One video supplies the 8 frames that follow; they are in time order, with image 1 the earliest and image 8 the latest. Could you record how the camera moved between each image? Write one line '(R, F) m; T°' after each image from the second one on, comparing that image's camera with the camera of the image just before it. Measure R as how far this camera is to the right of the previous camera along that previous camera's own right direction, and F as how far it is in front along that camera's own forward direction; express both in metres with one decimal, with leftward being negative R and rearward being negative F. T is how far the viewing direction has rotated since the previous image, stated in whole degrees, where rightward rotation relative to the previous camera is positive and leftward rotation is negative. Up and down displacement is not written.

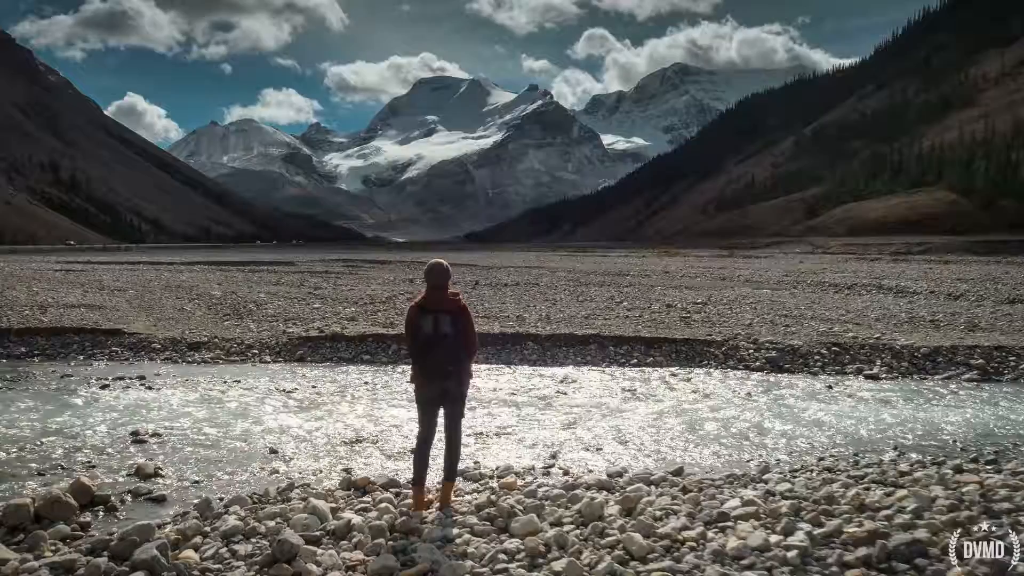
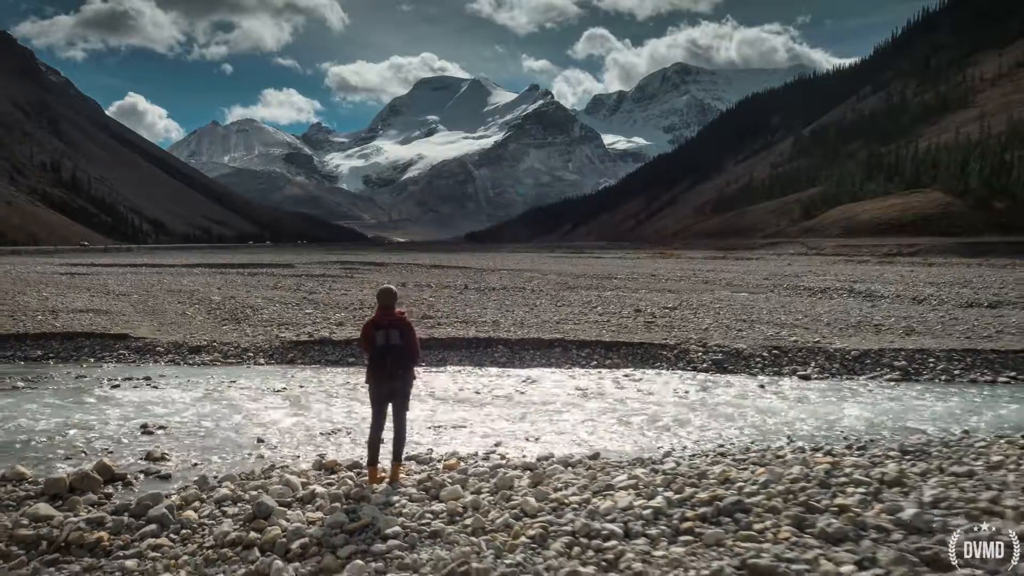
(+0.5, -1.2) m; 0°
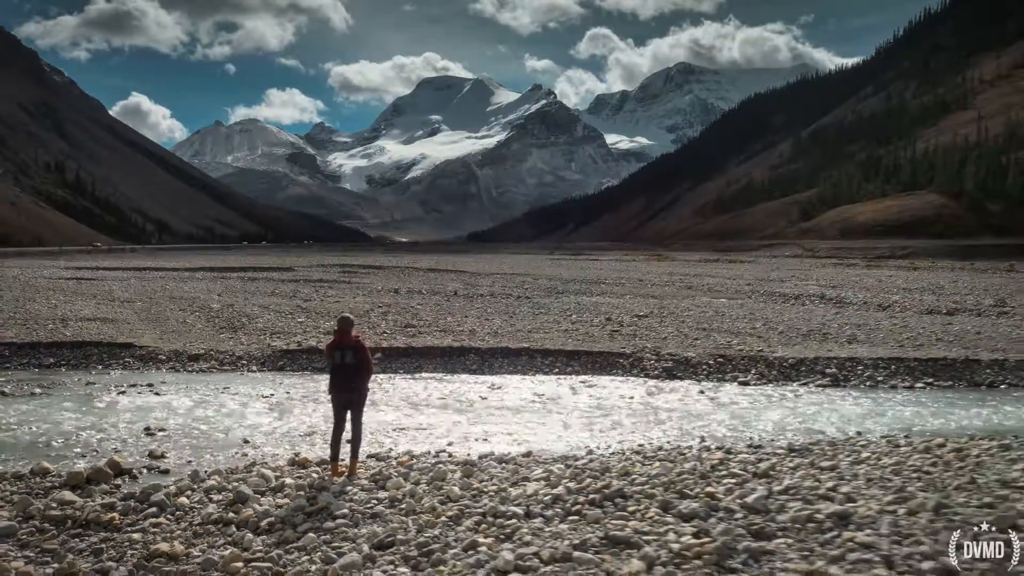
(+0.6, -1.2) m; 0°
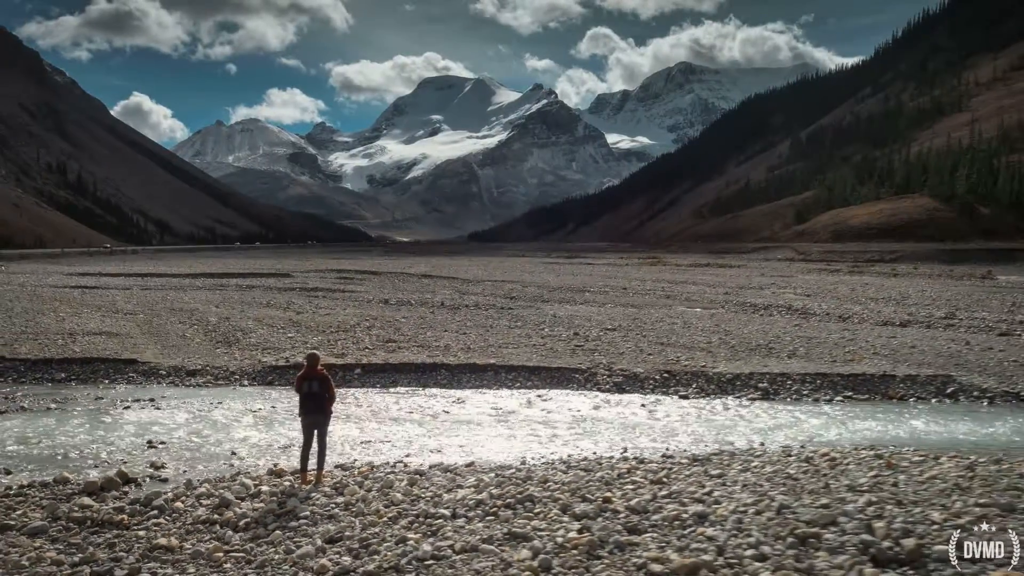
(+0.7, -1.5) m; 0°
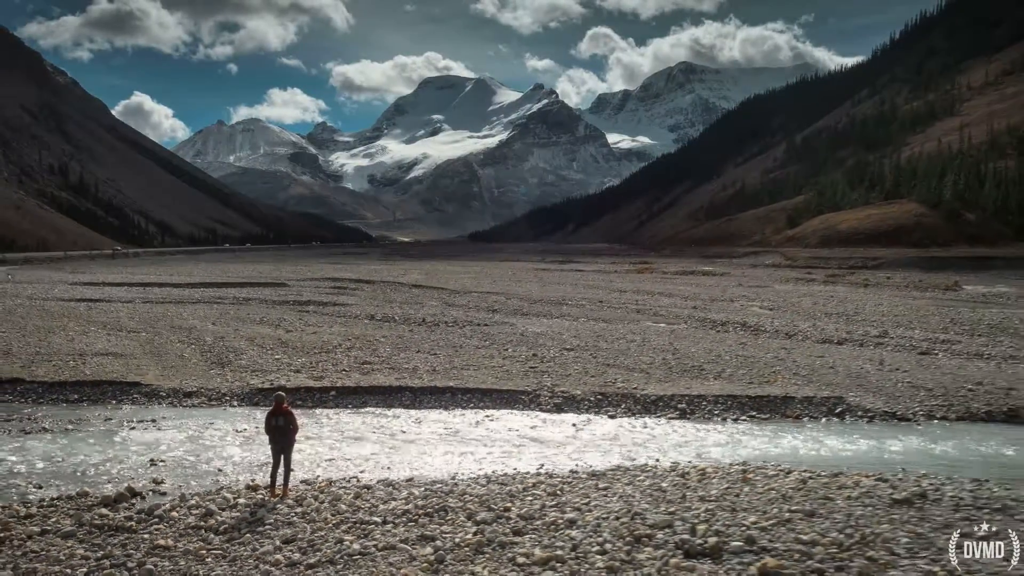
(+1.1, -2.2) m; 0°
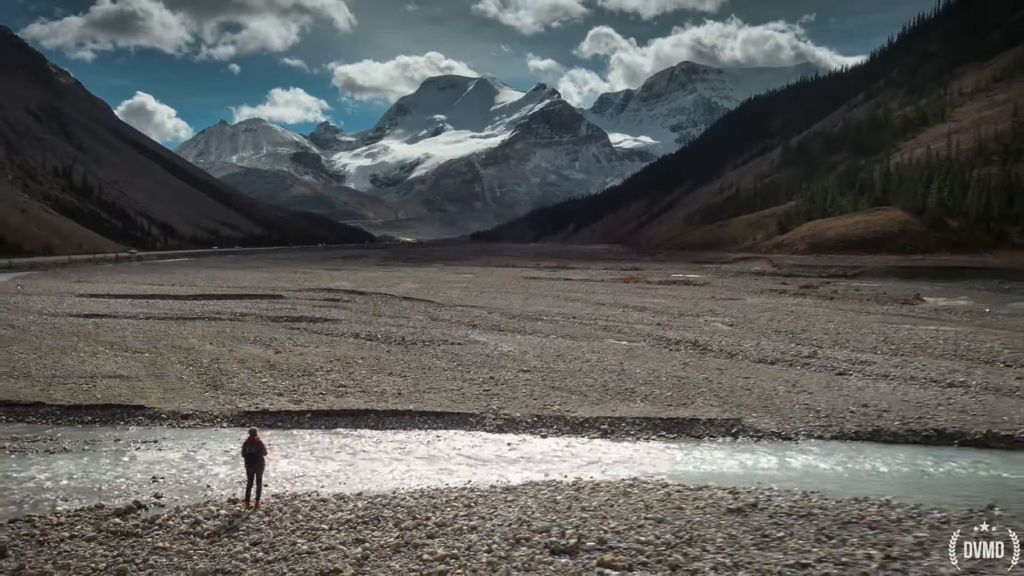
(+1.5, -2.9) m; 0°
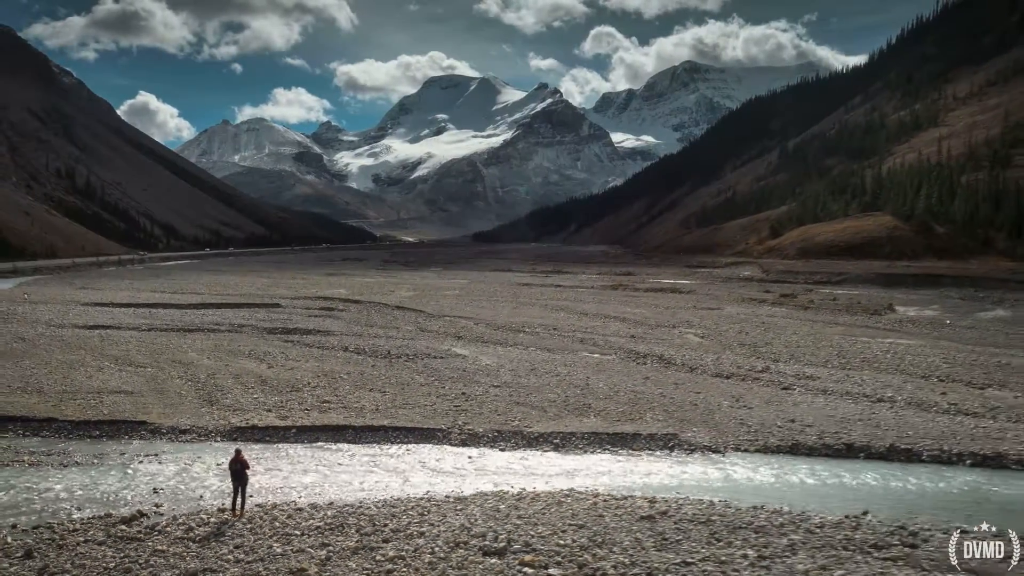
(+1.2, -2.4) m; 0°
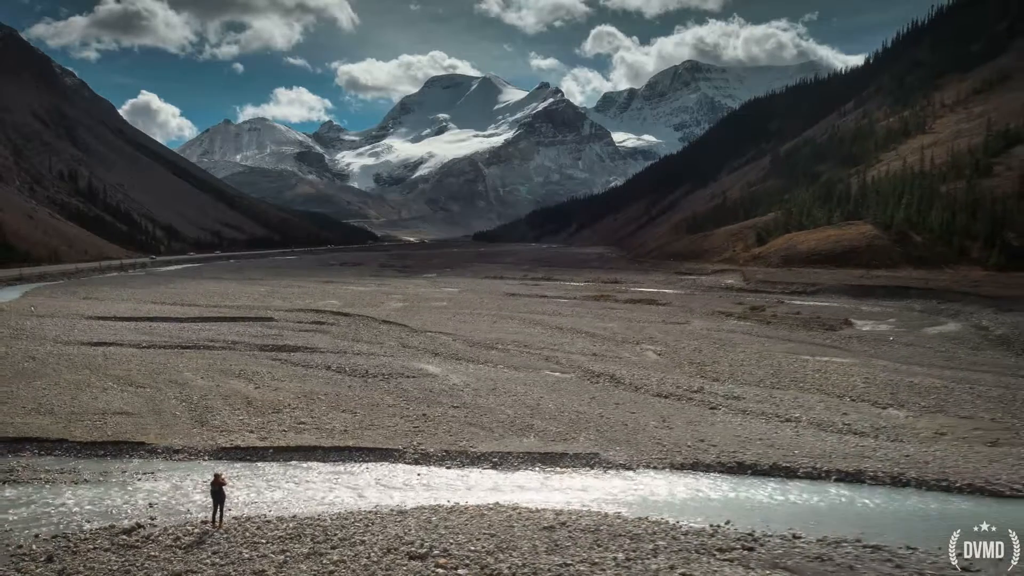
(+2.0, -3.6) m; 0°
